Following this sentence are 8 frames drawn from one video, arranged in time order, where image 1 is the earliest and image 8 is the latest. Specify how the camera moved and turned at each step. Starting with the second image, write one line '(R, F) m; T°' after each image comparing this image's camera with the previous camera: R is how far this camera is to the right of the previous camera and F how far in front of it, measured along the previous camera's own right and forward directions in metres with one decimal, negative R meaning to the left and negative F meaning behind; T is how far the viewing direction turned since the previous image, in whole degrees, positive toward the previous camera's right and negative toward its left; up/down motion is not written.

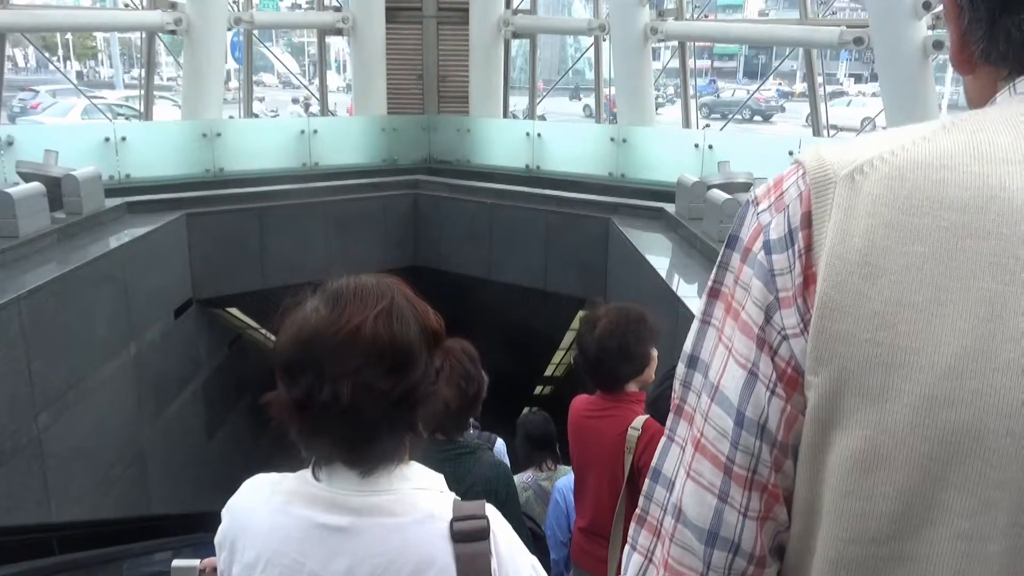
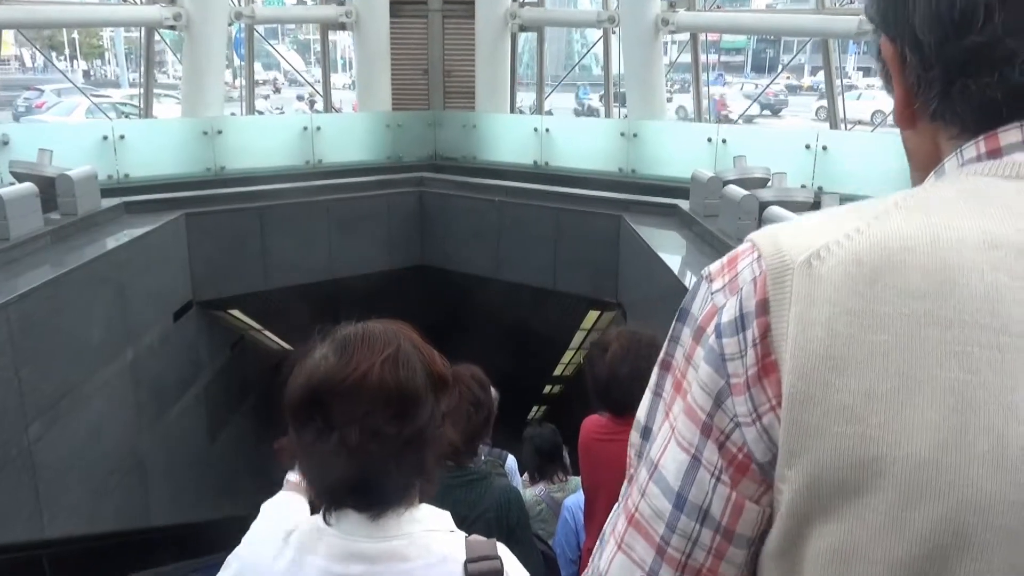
(0.0, +0.2) m; -1°
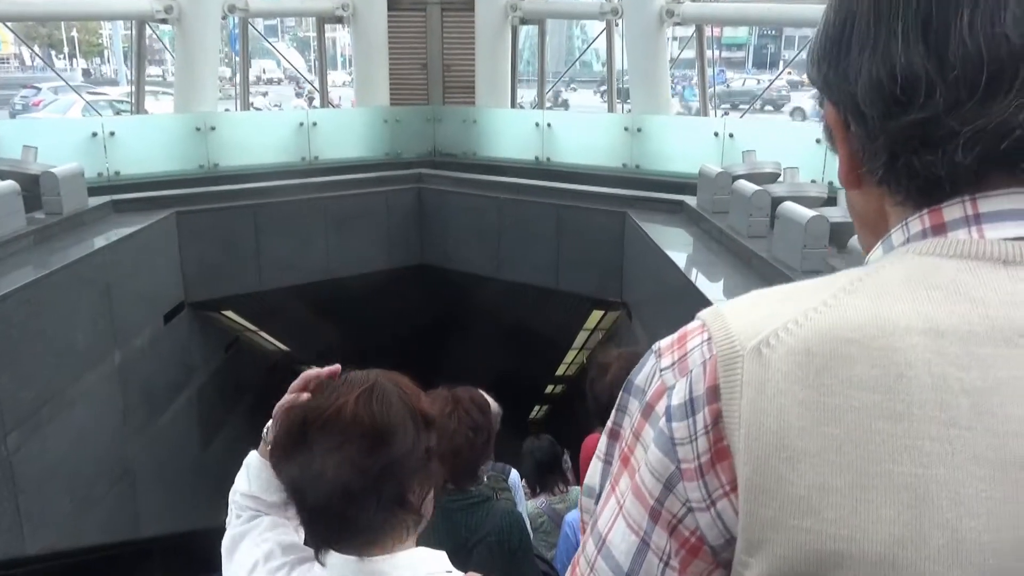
(0.0, +0.2) m; 0°
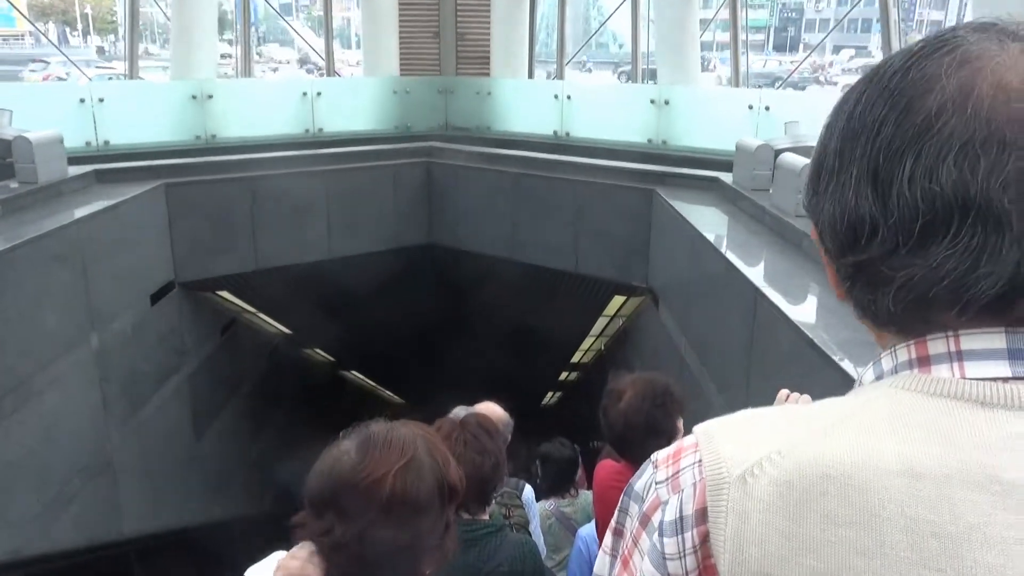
(0.0, +0.5) m; -1°
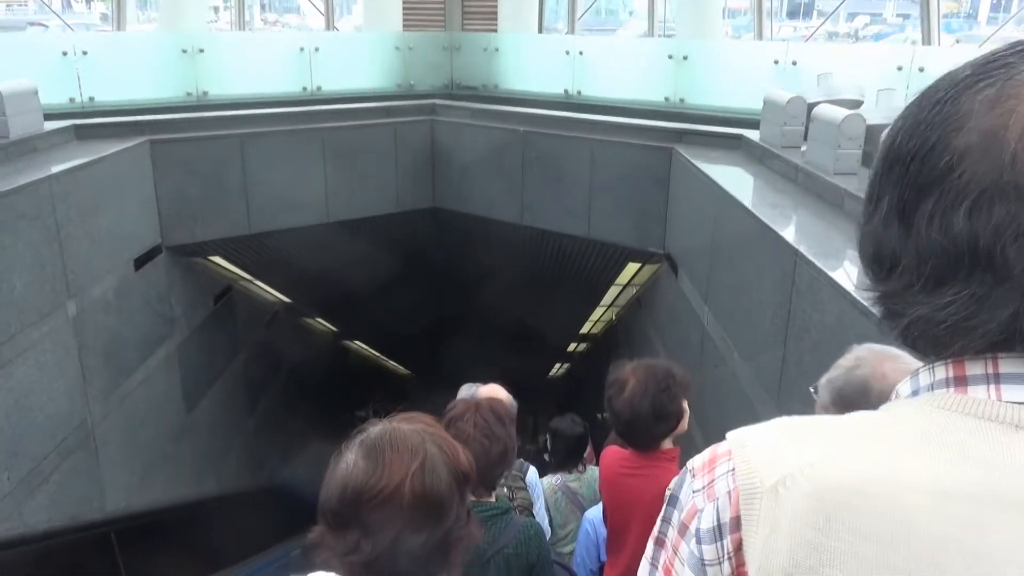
(0.0, +0.4) m; -1°
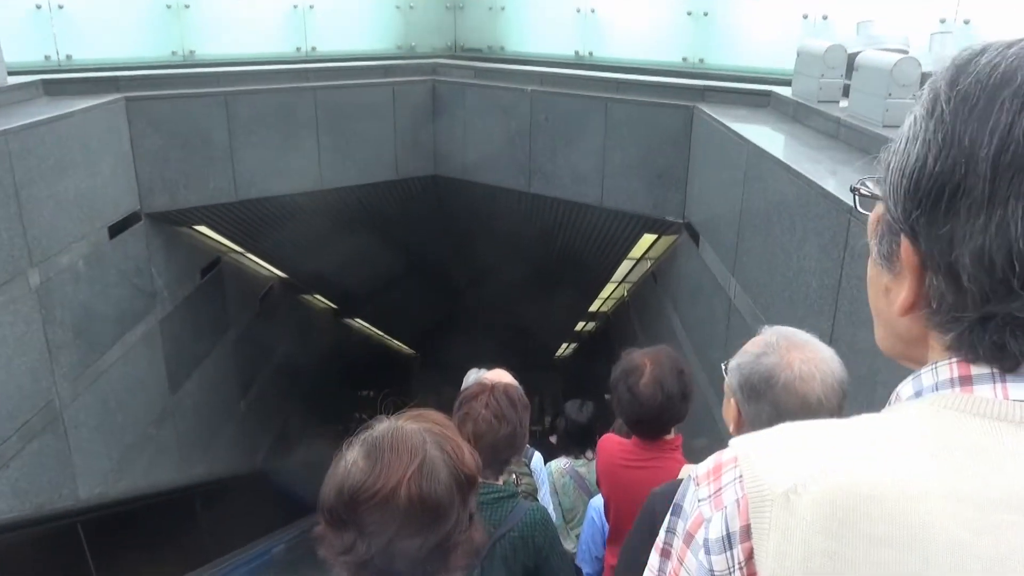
(0.0, +0.4) m; 0°
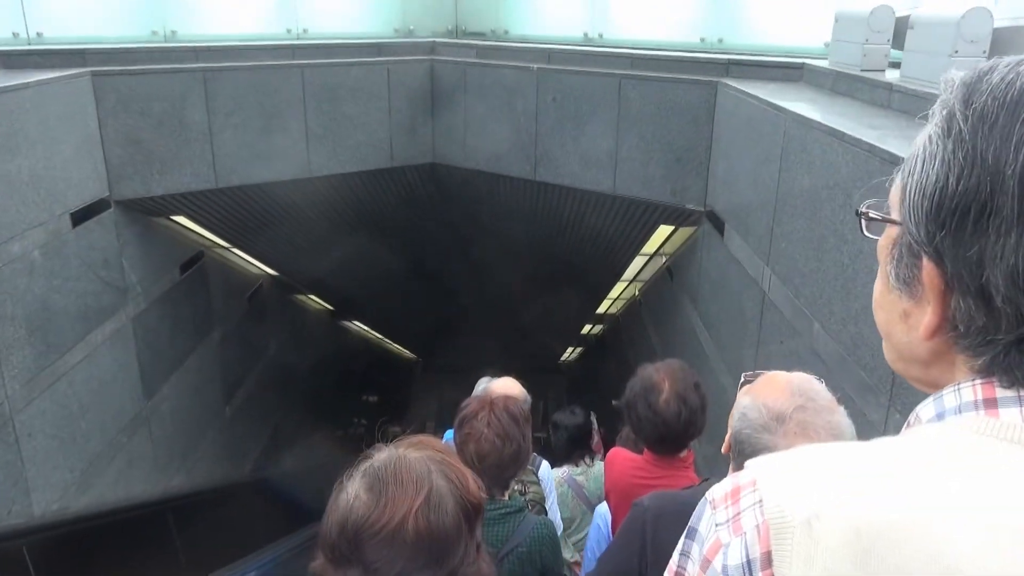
(0.0, +0.5) m; 0°
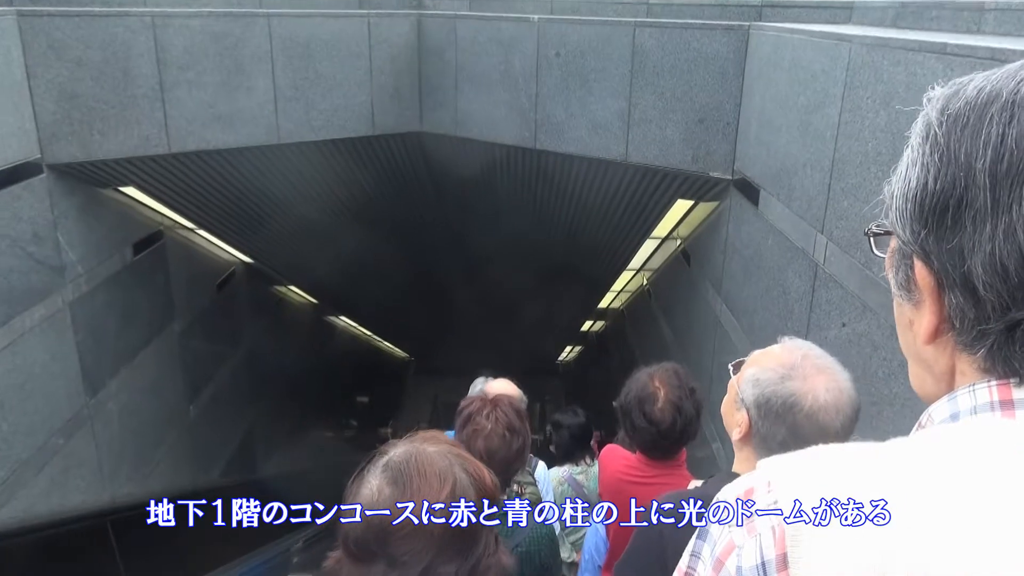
(0.0, +0.7) m; 0°
